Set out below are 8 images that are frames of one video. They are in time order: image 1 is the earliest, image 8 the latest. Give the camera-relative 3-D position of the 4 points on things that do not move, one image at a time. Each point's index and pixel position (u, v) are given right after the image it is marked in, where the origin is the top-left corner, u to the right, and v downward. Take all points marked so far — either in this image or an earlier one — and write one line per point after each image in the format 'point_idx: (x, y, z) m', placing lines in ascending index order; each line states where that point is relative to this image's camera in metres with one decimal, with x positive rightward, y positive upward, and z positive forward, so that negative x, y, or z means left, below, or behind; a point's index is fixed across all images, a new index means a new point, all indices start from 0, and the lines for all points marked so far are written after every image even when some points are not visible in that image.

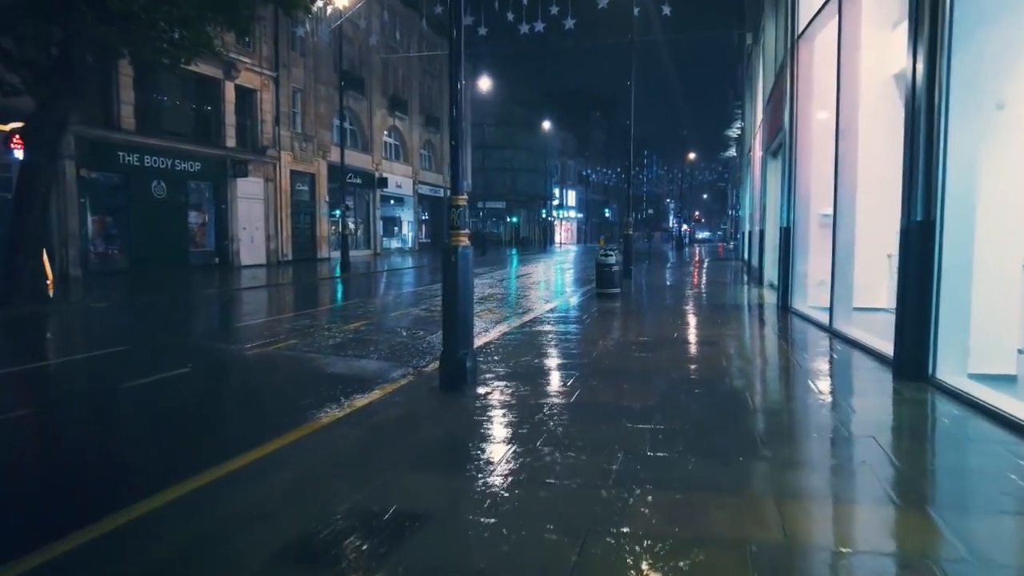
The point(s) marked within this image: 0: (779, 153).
0: (+7.6, +3.9, +19.6) m
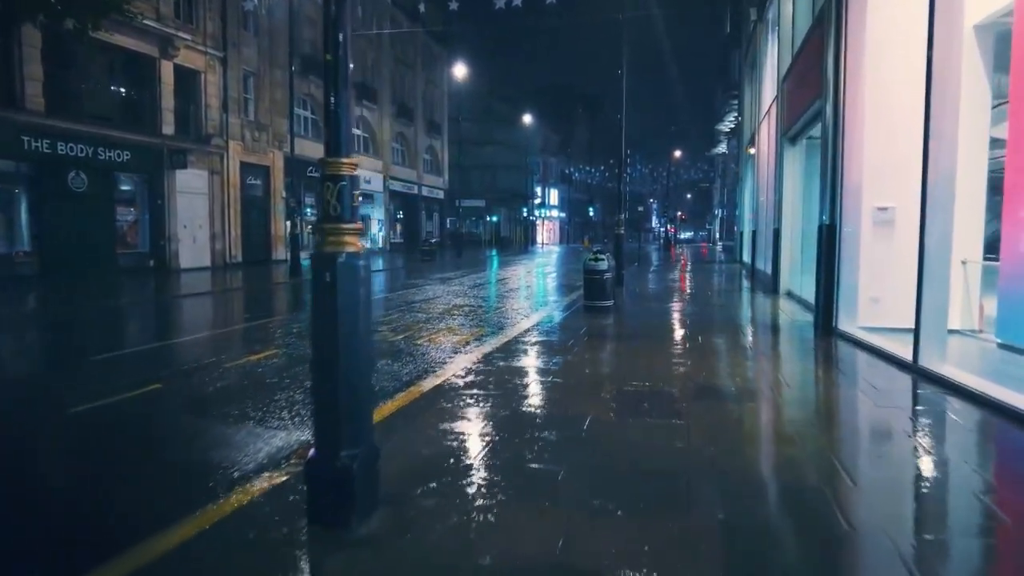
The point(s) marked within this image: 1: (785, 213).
0: (+7.0, +3.7, +16.6) m
1: (+6.9, +1.9, +17.6) m
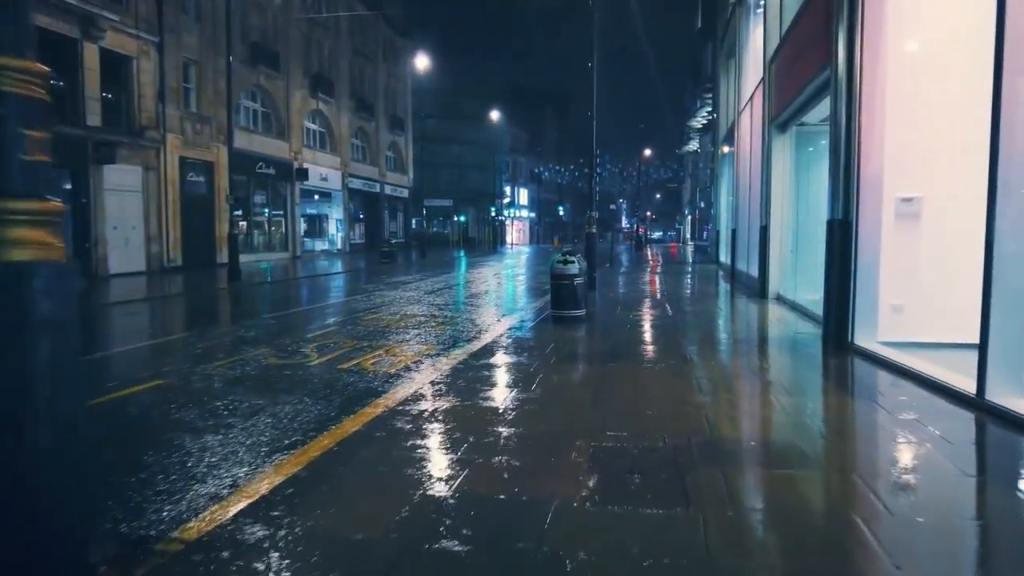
0: (+6.1, +3.6, +14.9) m
1: (+6.0, +1.8, +15.9) m
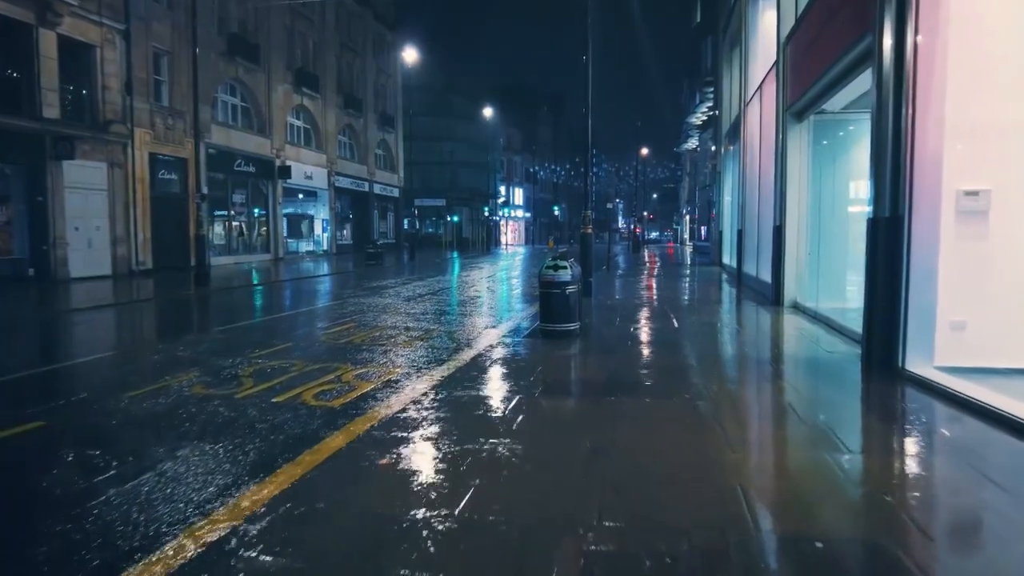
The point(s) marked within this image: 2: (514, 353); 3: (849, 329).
0: (+5.8, +3.5, +13.3) m
1: (+5.7, +1.7, +14.3) m
2: (0.0, -1.0, +10.5) m
3: (+5.7, -0.7, +11.8) m
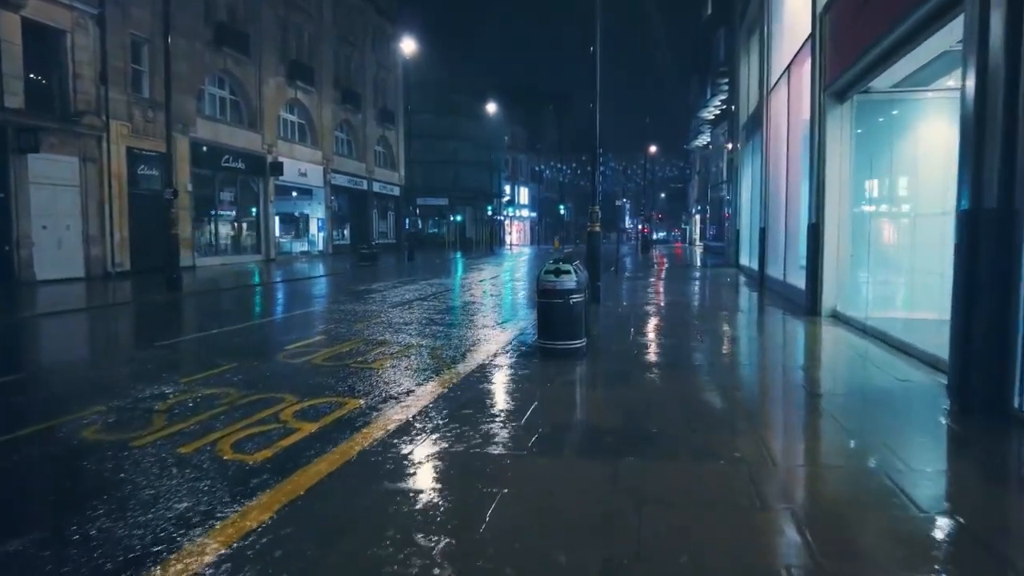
0: (+5.7, +3.3, +11.5) m
1: (+5.6, +1.5, +12.5) m
2: (-0.1, -1.1, +8.7) m
3: (+5.6, -0.8, +10.0) m
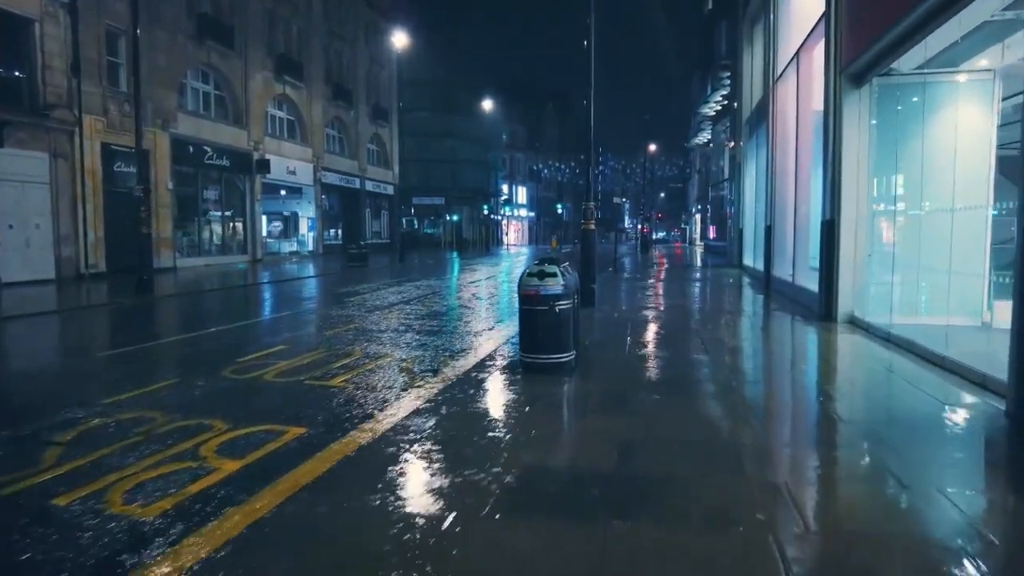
0: (+5.5, +3.3, +10.4) m
1: (+5.4, +1.5, +11.4) m
2: (-0.3, -1.1, +7.6) m
3: (+5.4, -0.9, +8.9) m
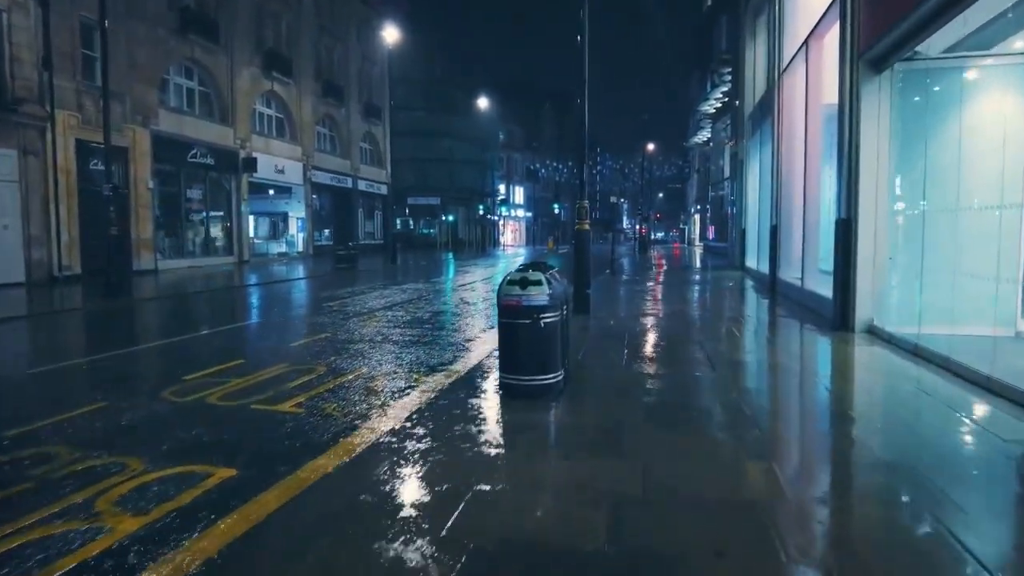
0: (+5.3, +3.2, +9.4) m
1: (+5.2, +1.4, +10.4) m
2: (-0.5, -1.2, +6.6) m
3: (+5.2, -0.9, +7.9) m
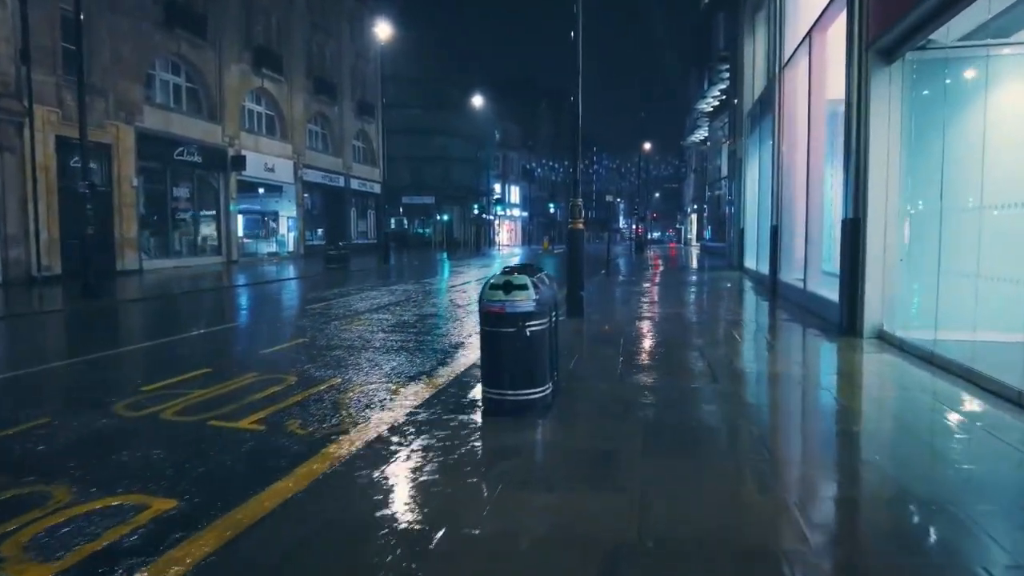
0: (+5.1, +3.2, +8.8) m
1: (+5.0, +1.4, +9.9) m
2: (-0.6, -1.3, +6.0) m
3: (+5.0, -1.0, +7.3) m
